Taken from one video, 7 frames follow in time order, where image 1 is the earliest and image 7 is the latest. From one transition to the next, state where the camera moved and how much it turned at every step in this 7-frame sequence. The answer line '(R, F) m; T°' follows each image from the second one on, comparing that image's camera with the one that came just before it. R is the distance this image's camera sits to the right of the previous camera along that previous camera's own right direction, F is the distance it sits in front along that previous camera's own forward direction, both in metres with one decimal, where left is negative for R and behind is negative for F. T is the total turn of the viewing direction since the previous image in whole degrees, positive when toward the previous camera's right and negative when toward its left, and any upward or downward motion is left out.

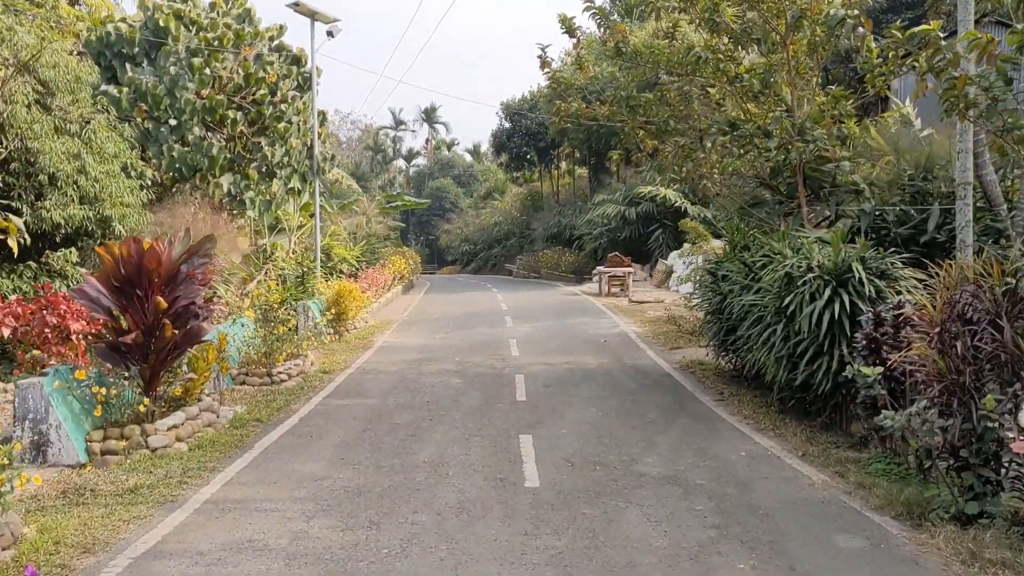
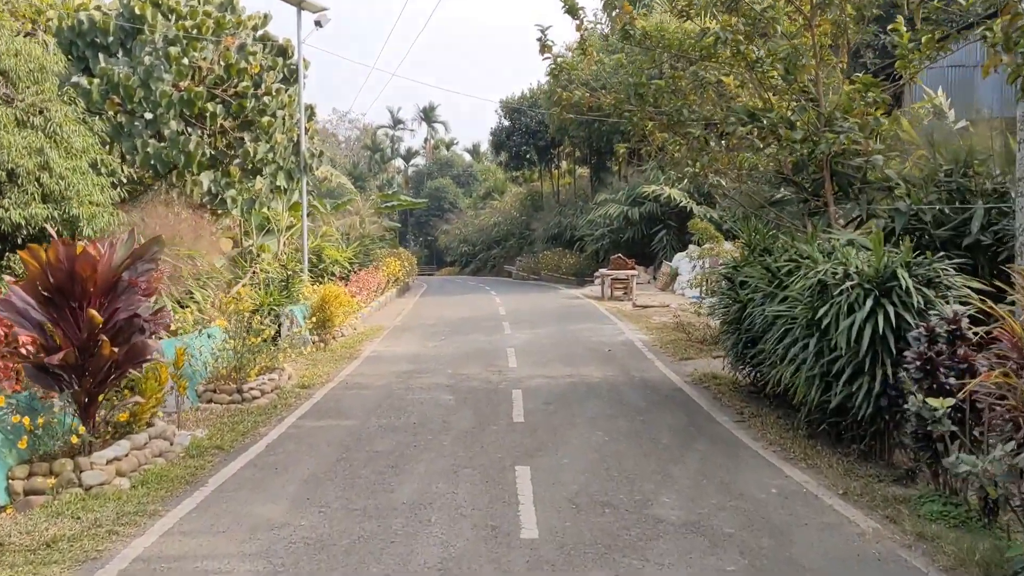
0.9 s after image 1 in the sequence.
(0.0, +1.0) m; 0°
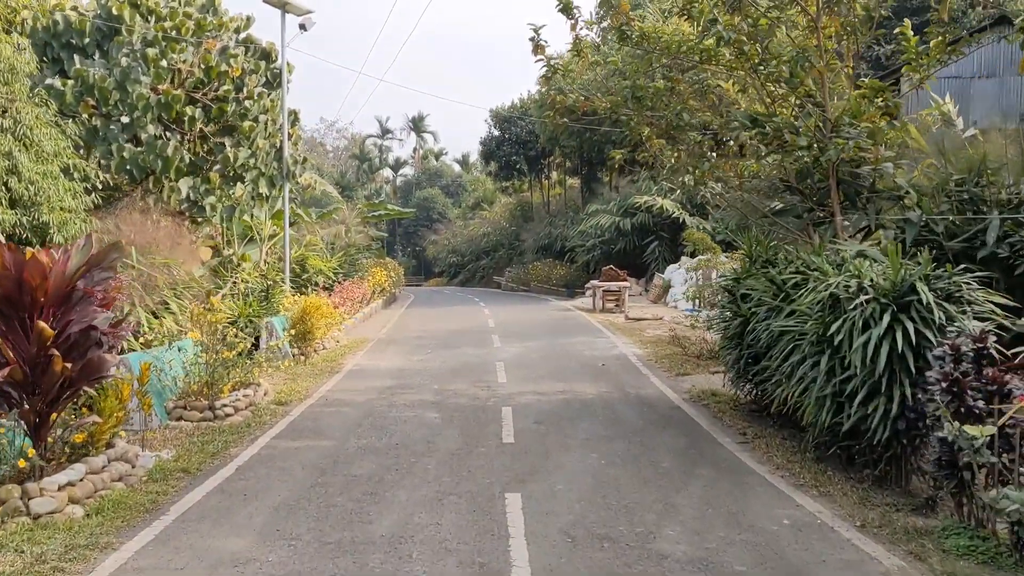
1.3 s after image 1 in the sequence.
(0.0, +0.5) m; +1°
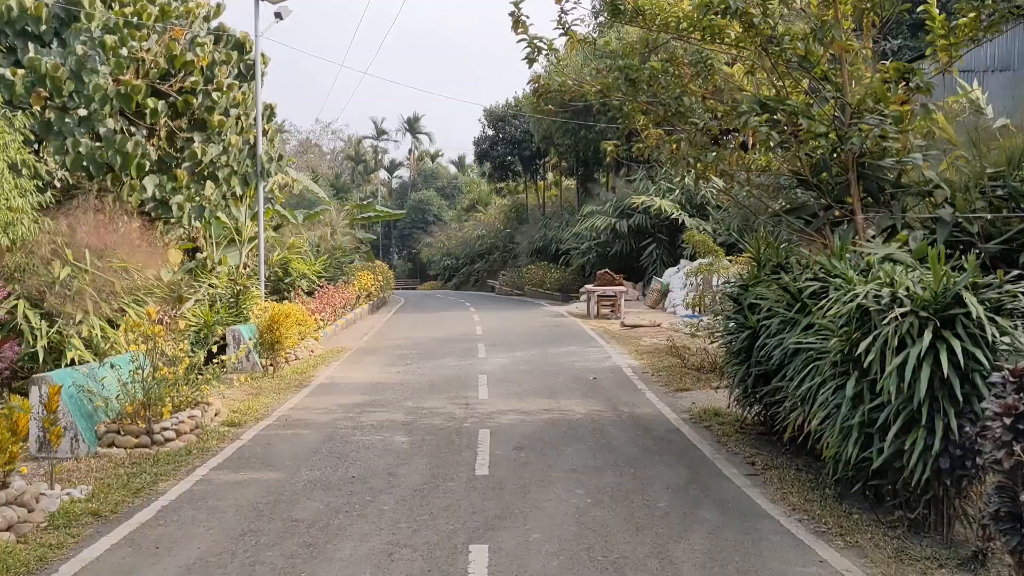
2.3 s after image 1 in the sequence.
(+0.2, +1.1) m; 0°
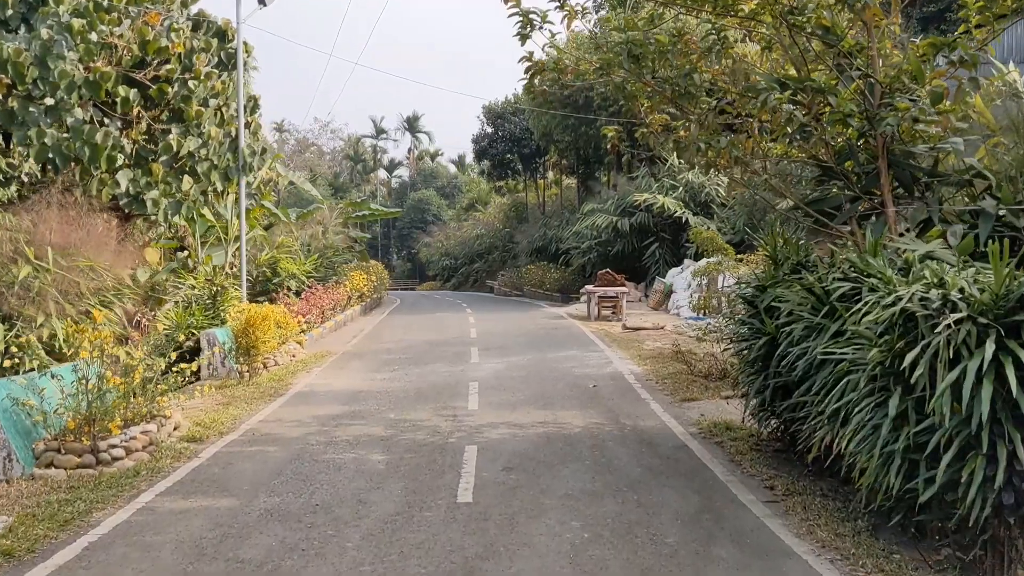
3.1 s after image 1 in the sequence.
(+0.1, +0.9) m; 0°
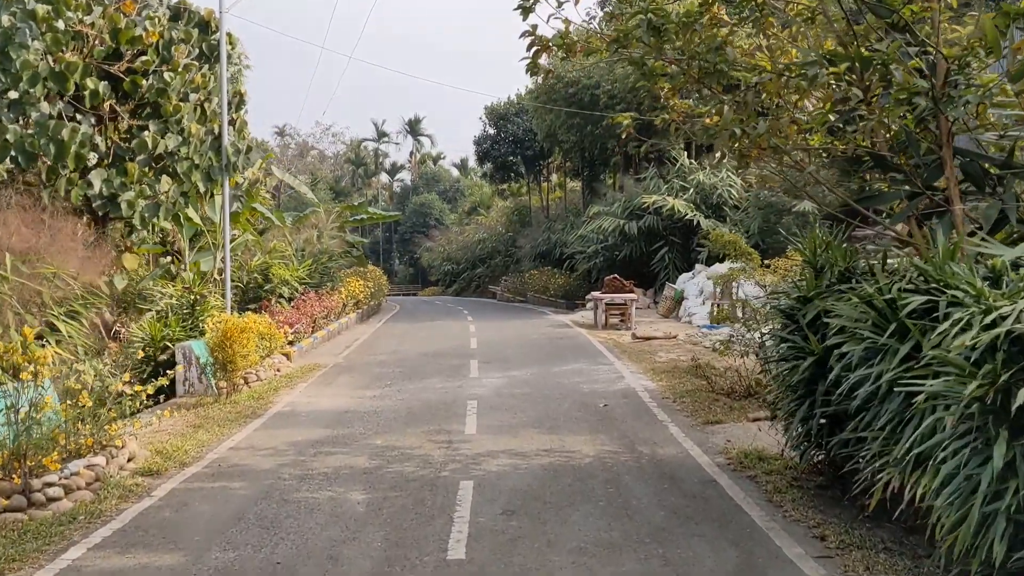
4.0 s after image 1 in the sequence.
(0.0, +1.0) m; 0°
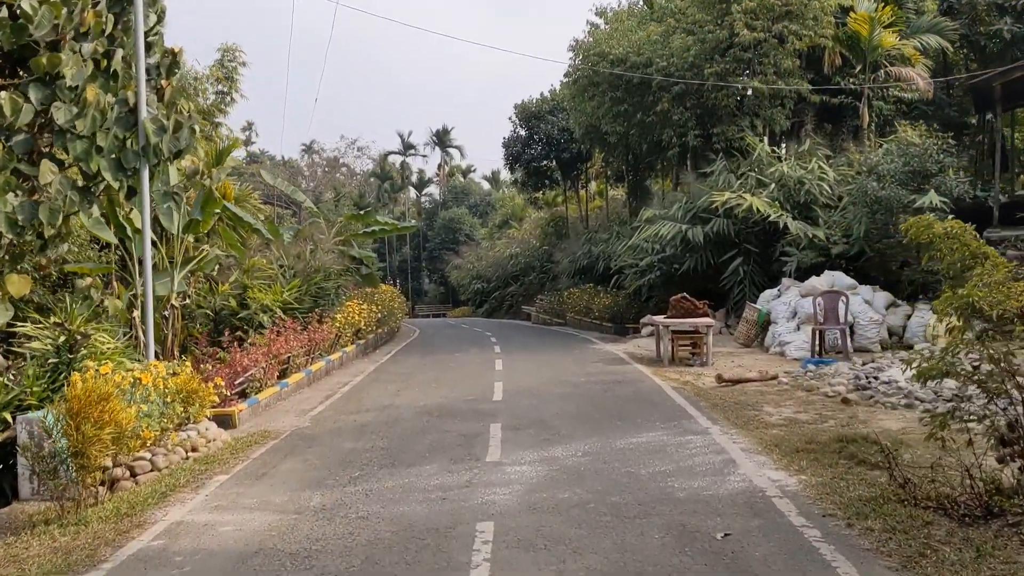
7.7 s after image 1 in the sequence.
(0.0, +4.4) m; -2°
